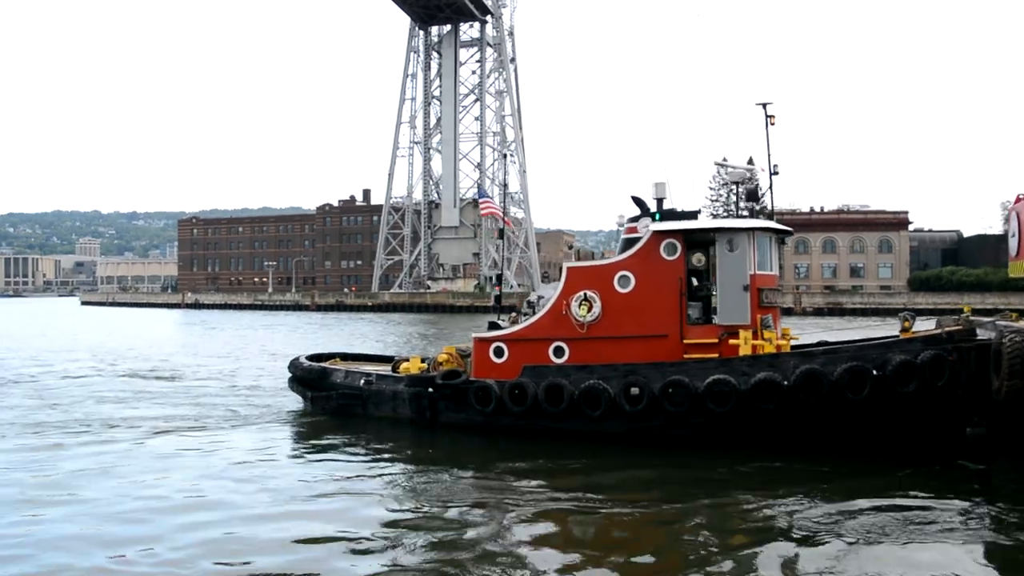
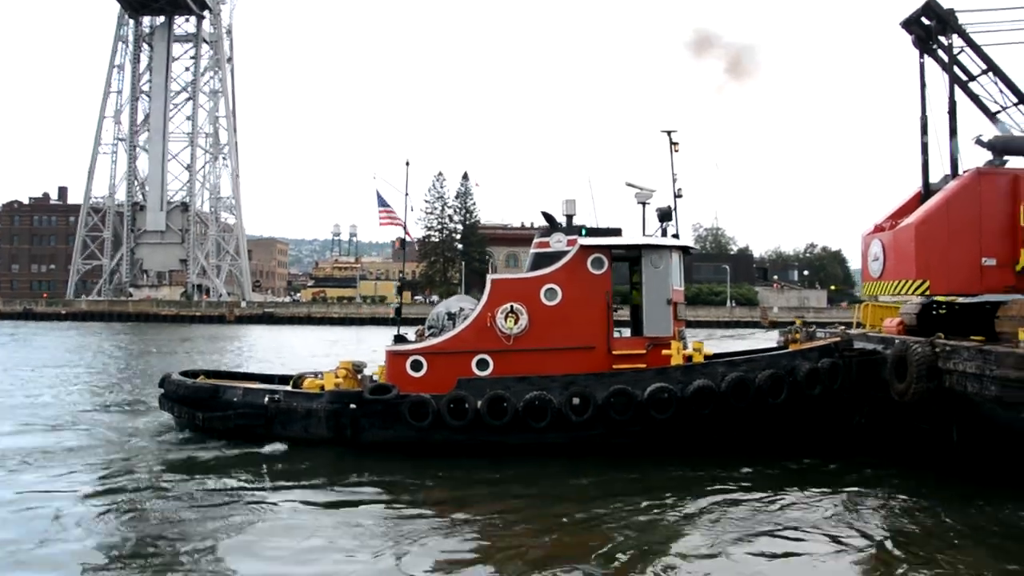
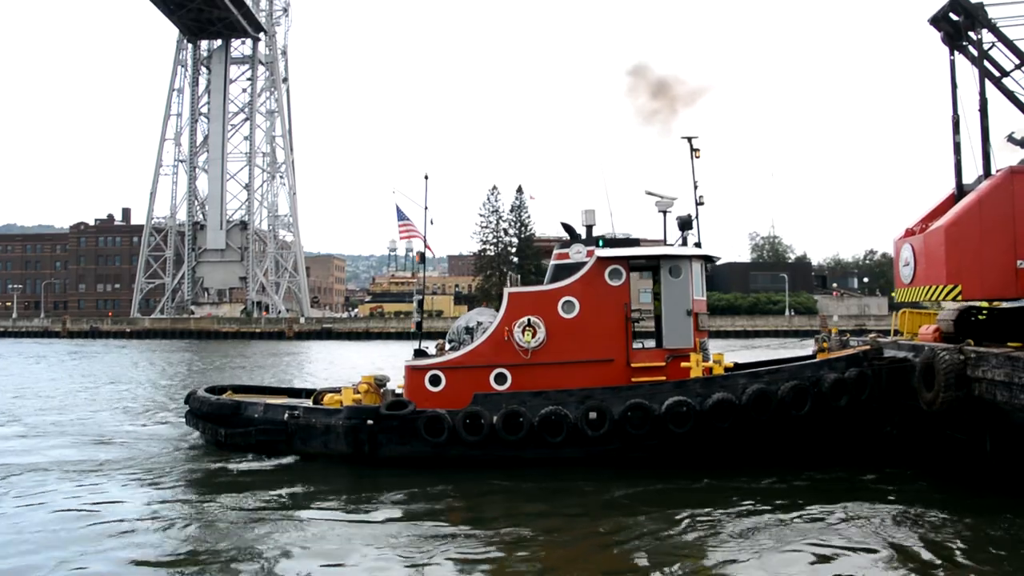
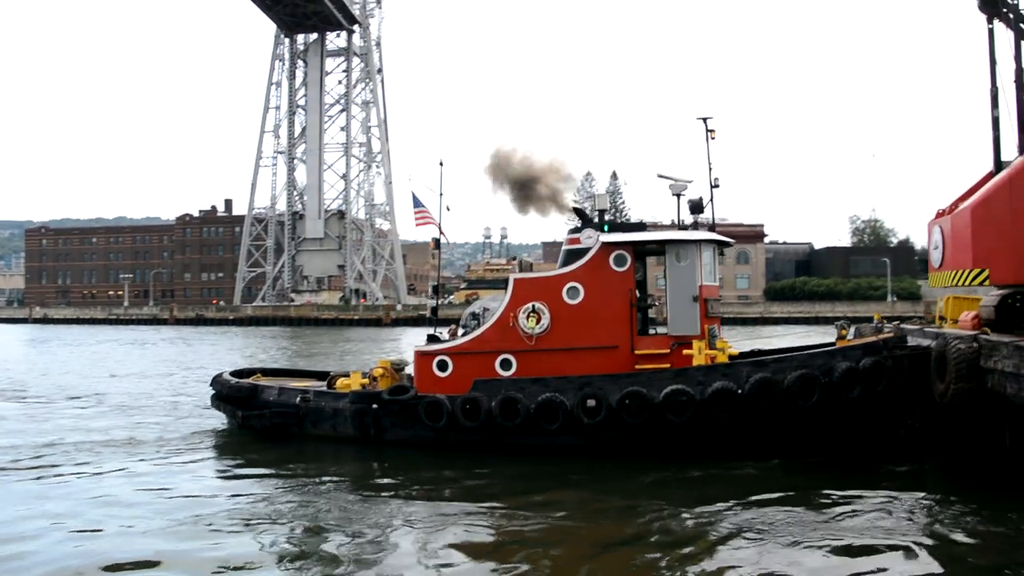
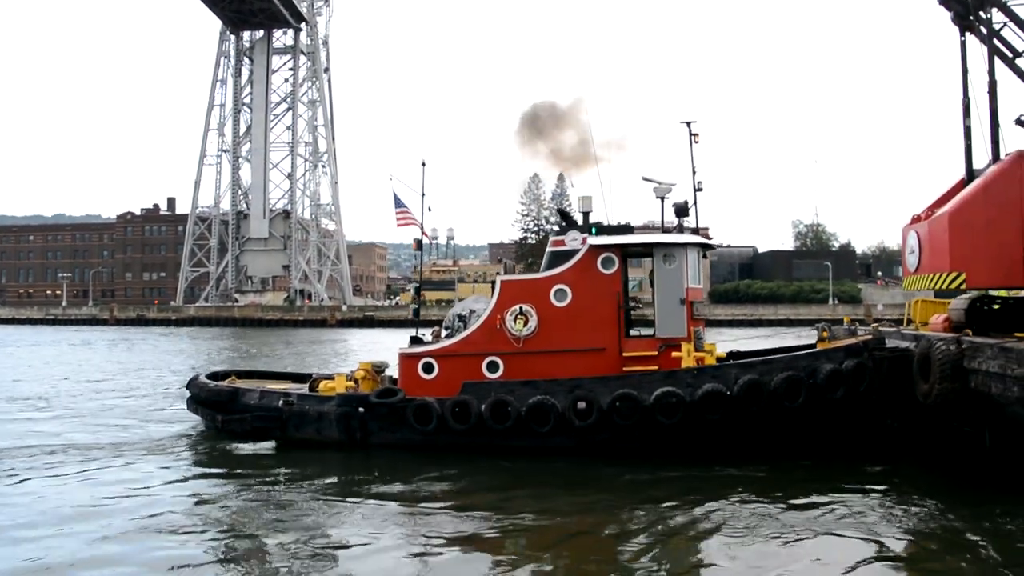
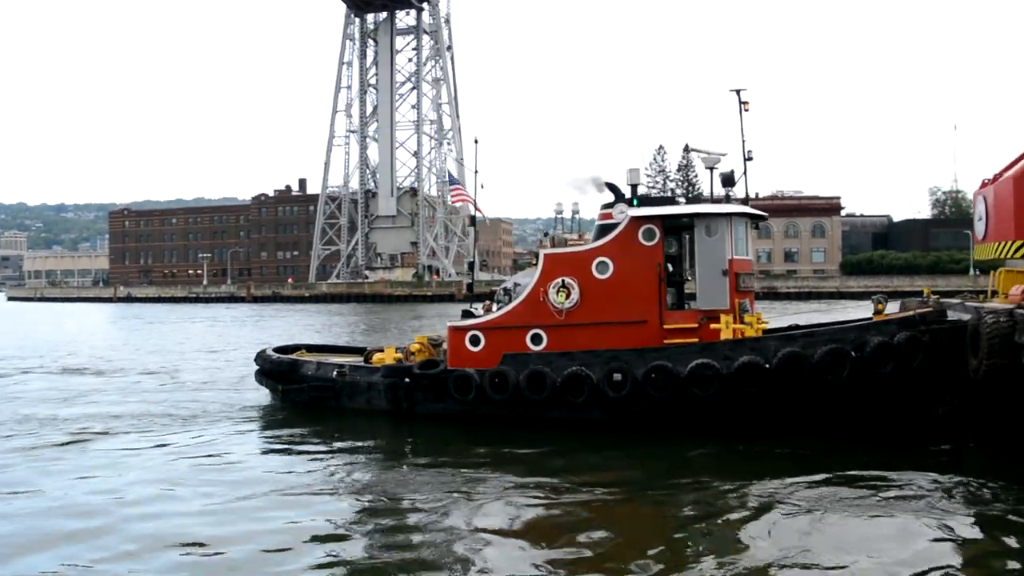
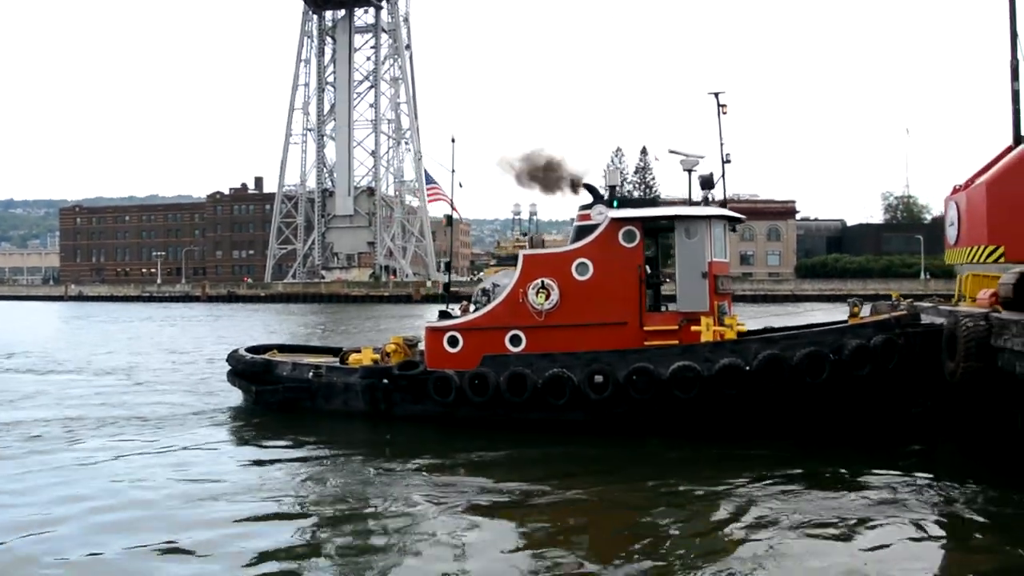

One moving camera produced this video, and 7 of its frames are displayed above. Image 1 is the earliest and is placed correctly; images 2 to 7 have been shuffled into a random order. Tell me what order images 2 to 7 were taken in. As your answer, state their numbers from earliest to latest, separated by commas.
6, 7, 4, 5, 3, 2
